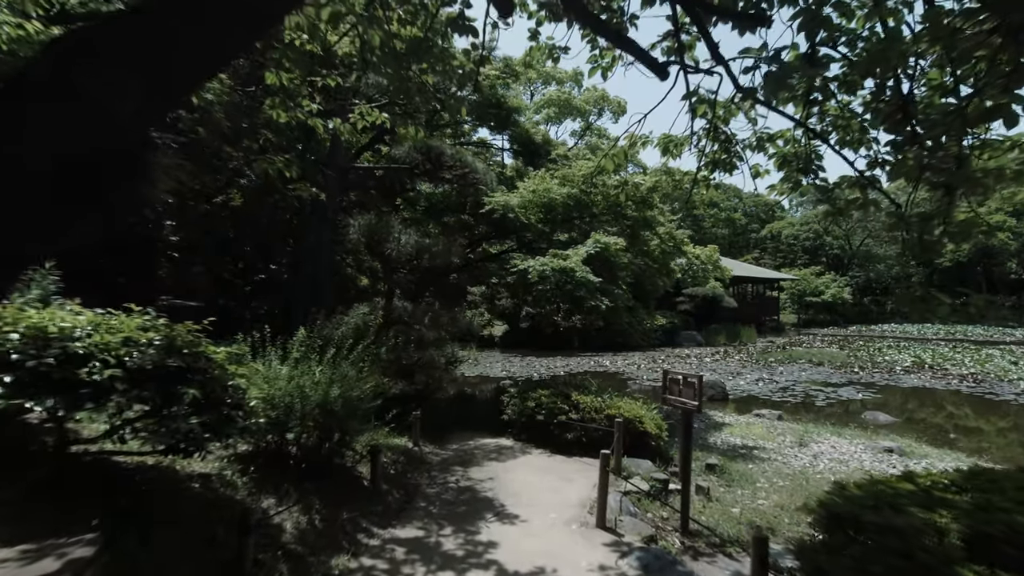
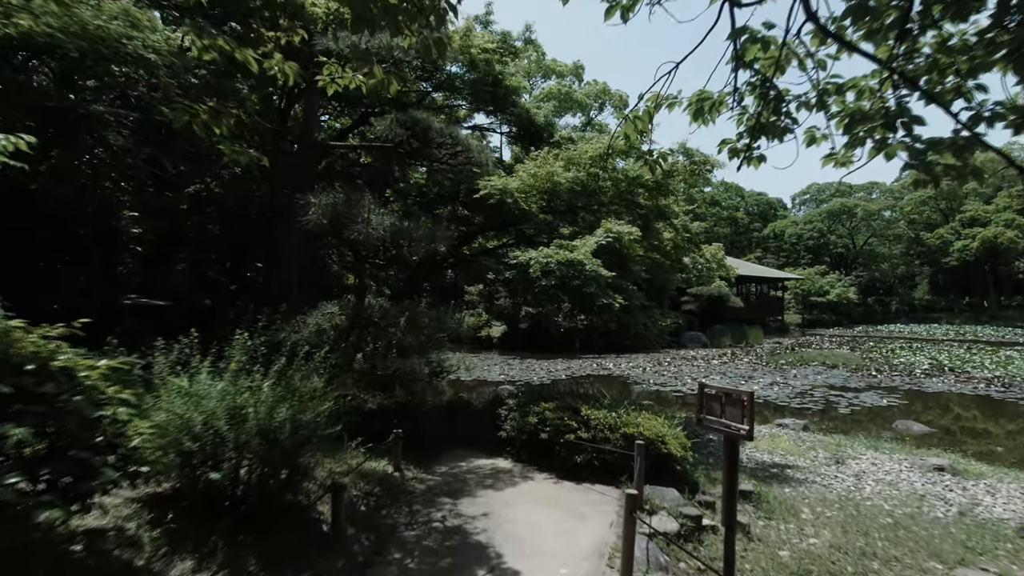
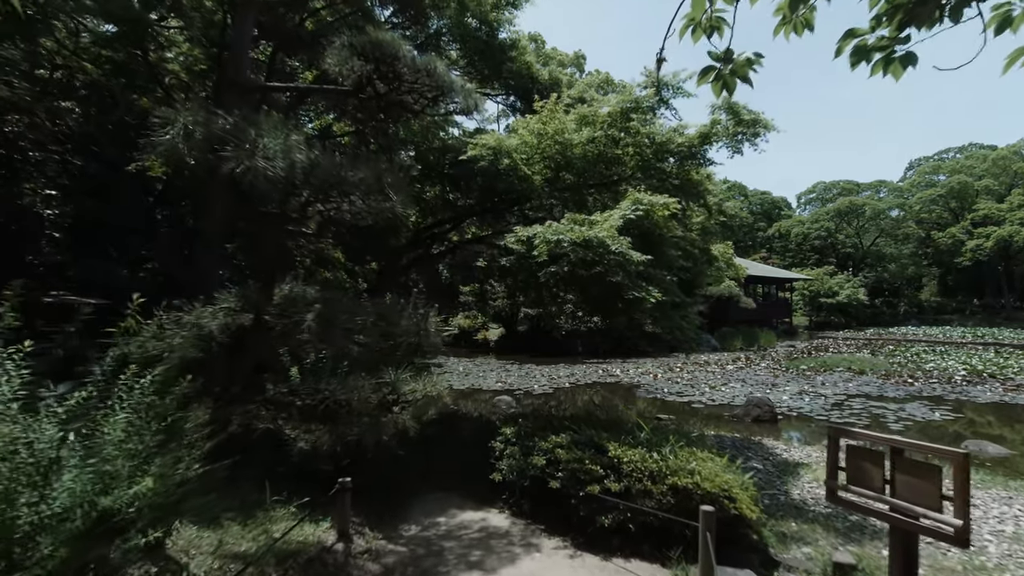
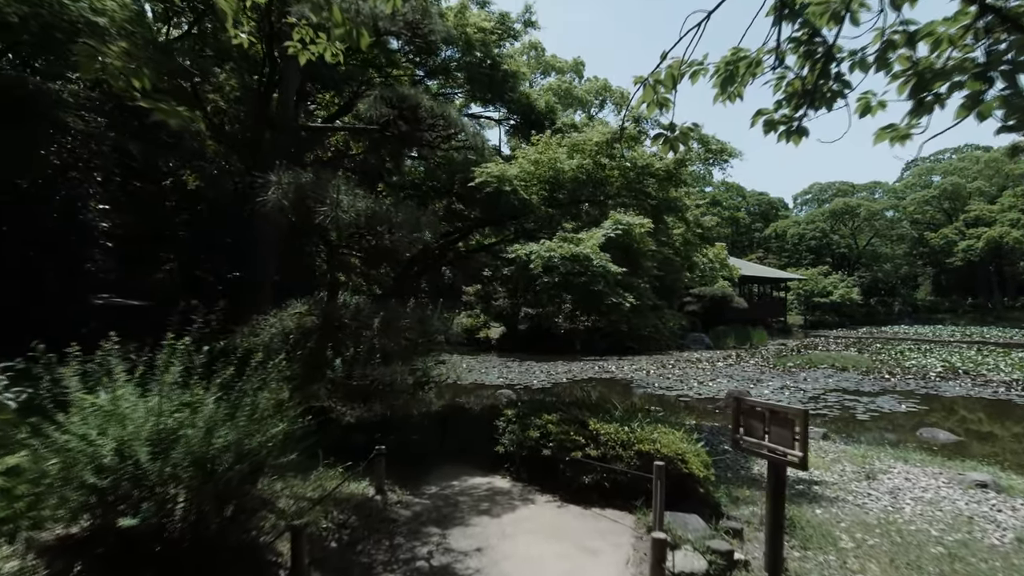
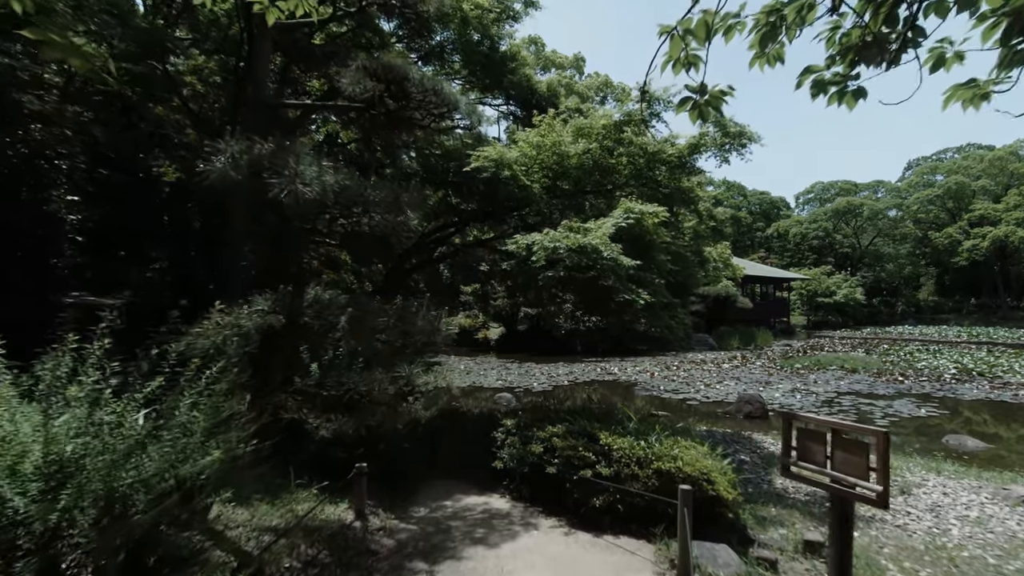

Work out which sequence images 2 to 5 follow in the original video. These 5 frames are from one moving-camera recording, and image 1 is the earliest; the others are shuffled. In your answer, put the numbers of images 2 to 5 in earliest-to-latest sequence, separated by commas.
2, 4, 5, 3
